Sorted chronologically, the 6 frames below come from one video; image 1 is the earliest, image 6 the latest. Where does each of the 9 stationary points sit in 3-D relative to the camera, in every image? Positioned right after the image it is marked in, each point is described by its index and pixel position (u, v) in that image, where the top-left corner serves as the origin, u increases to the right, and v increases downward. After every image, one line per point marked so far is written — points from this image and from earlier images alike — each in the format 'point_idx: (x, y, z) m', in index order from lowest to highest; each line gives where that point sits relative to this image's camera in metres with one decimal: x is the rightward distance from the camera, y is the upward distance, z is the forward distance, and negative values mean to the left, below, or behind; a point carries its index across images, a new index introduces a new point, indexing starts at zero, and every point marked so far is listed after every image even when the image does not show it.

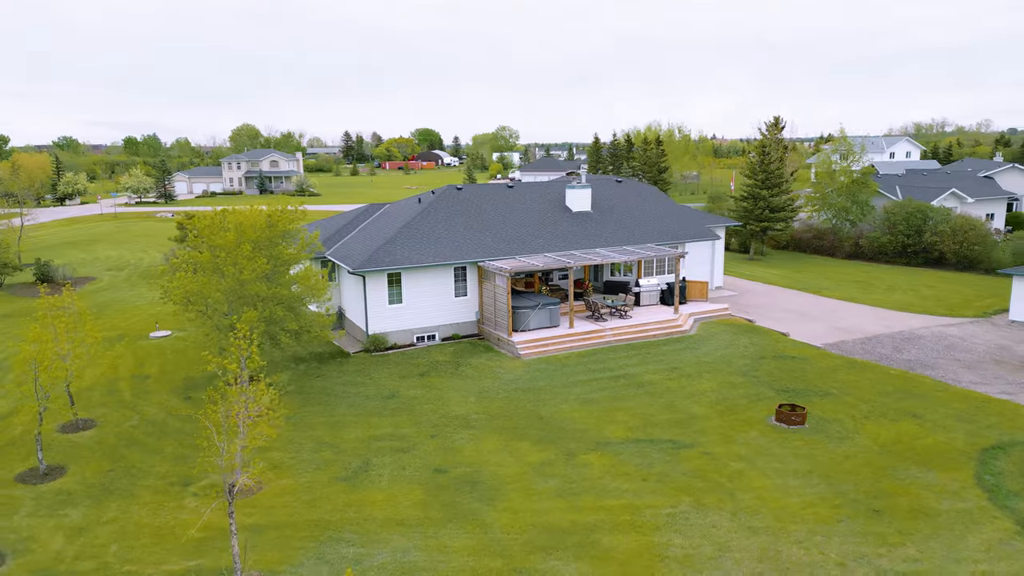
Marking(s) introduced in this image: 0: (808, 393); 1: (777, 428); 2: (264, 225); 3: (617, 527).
0: (+7.2, -2.5, +17.9) m
1: (+5.7, -3.0, +15.7) m
2: (-5.9, +1.4, +17.0) m
3: (+1.7, -3.8, +11.7) m
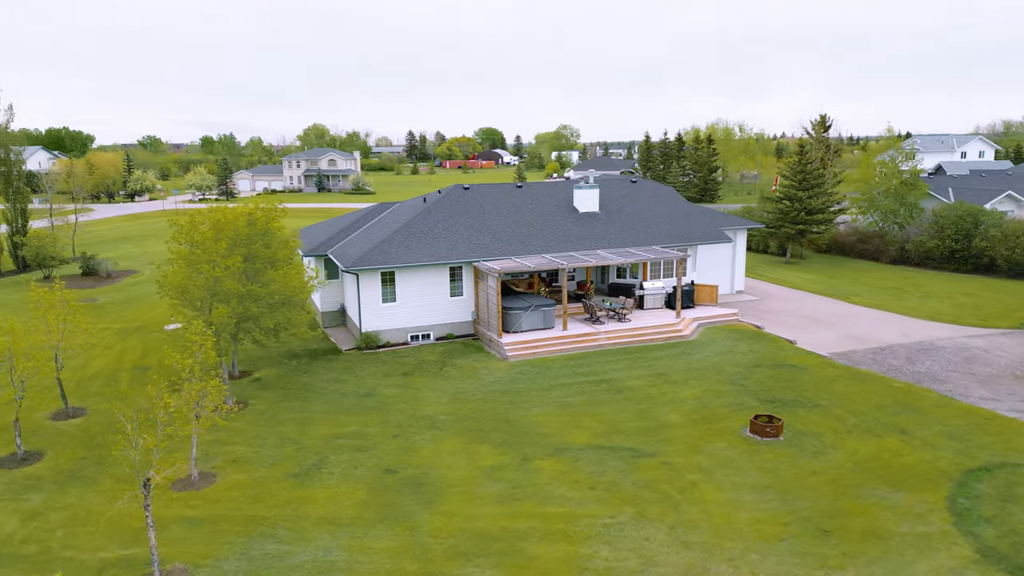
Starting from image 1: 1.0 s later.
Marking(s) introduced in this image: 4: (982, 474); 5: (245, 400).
0: (+6.6, -2.7, +17.2) m
1: (+4.9, -3.1, +15.1) m
2: (-6.5, +1.5, +17.4) m
3: (+0.6, -3.9, +11.5) m
4: (+8.8, -3.5, +13.7) m
5: (-6.4, -2.7, +17.6) m
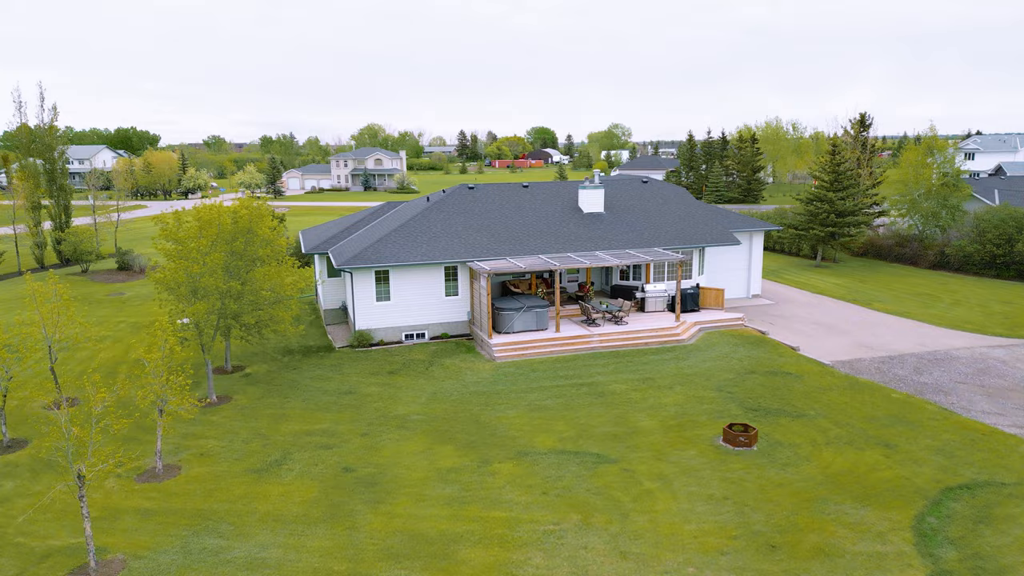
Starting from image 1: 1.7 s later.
0: (+6.1, -2.8, +16.6) m
1: (+4.2, -3.2, +14.7) m
2: (-6.9, +1.6, +17.7) m
3: (-0.4, -3.9, +11.3) m
4: (+7.9, -3.6, +13.0) m
5: (-7.0, -2.6, +18.0) m
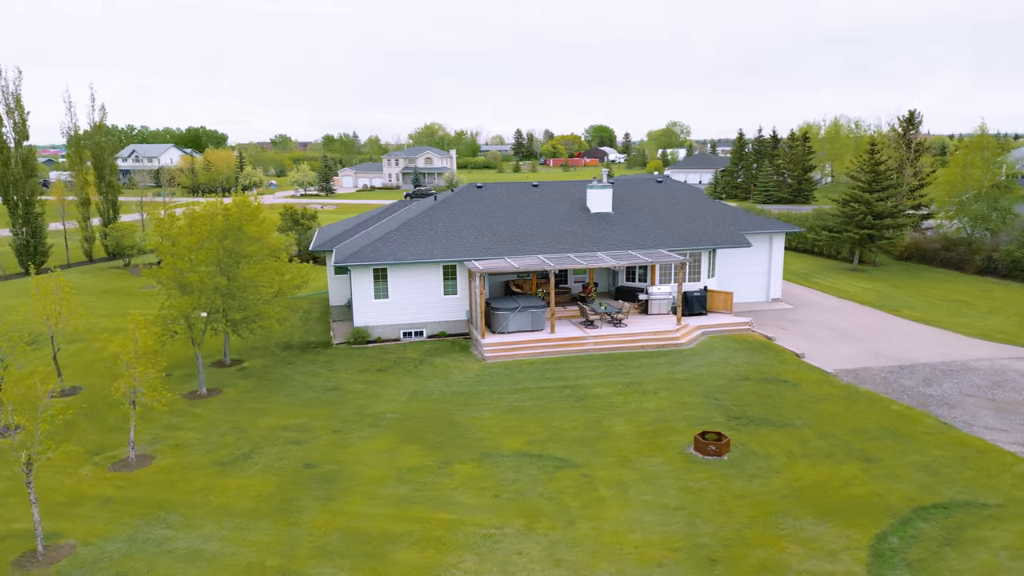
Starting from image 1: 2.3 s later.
0: (+5.5, -2.9, +16.1) m
1: (+3.4, -3.3, +14.3) m
2: (-7.3, +1.7, +18.2) m
3: (-1.4, -3.9, +11.3) m
4: (+7.1, -3.7, +12.3) m
5: (-7.4, -2.5, +18.4) m
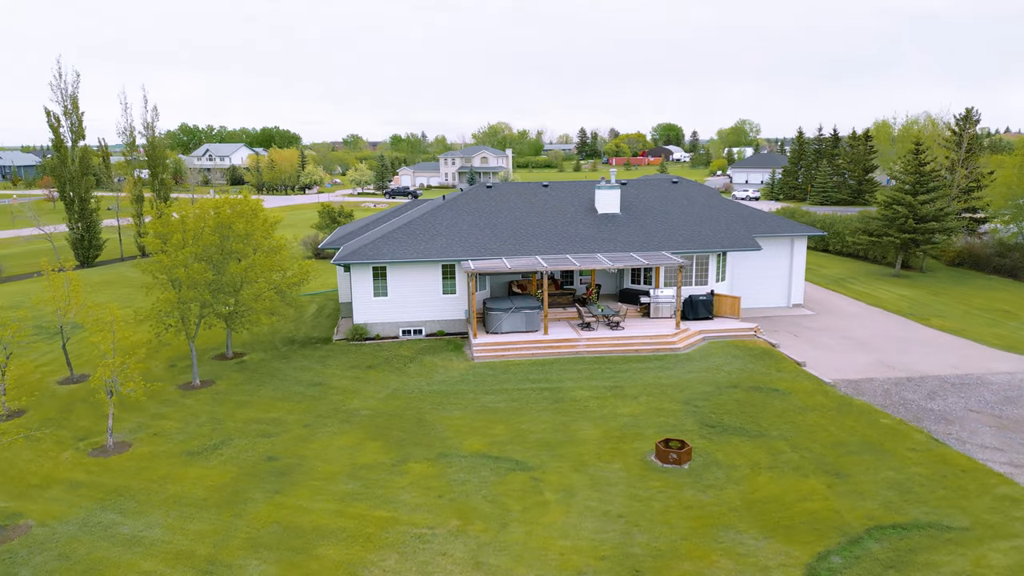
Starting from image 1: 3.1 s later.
0: (+4.8, -3.0, +15.6) m
1: (+2.6, -3.4, +14.0) m
2: (-7.7, +1.8, +18.8) m
3: (-2.5, -3.9, +11.4) m
4: (+6.0, -3.9, +11.7) m
5: (-7.8, -2.4, +19.1) m
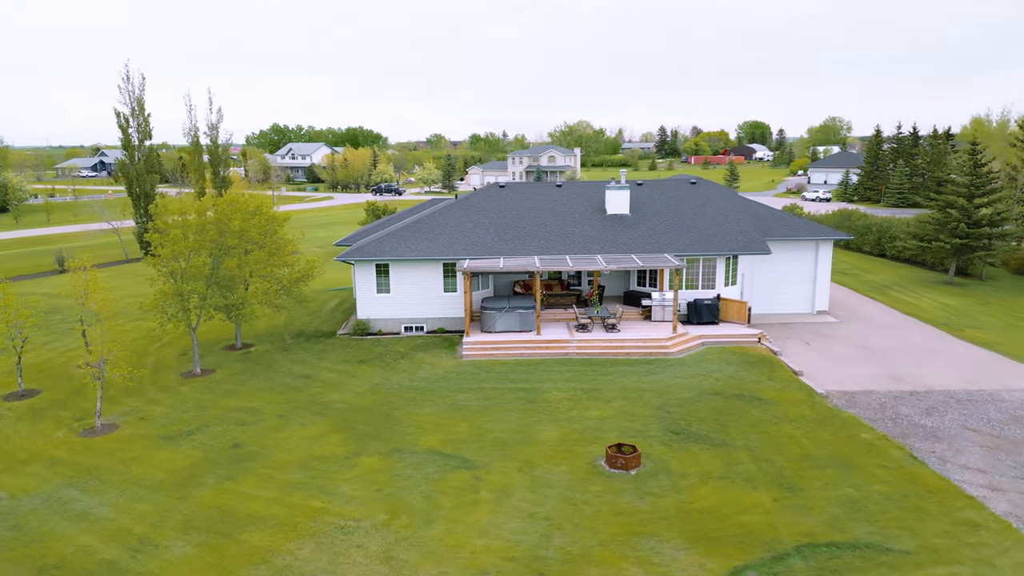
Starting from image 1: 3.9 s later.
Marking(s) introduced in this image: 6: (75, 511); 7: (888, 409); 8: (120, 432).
0: (+4.0, -3.1, +15.2) m
1: (+1.6, -3.4, +13.9) m
2: (-8.0, +2.0, +19.7) m
3: (-3.8, -3.8, +11.9) m
4: (+4.7, -4.0, +11.2) m
5: (-8.2, -2.2, +20.0) m
6: (-7.3, -3.7, +12.3) m
7: (+8.9, -2.8, +17.3) m
8: (-8.5, -3.1, +15.9) m
